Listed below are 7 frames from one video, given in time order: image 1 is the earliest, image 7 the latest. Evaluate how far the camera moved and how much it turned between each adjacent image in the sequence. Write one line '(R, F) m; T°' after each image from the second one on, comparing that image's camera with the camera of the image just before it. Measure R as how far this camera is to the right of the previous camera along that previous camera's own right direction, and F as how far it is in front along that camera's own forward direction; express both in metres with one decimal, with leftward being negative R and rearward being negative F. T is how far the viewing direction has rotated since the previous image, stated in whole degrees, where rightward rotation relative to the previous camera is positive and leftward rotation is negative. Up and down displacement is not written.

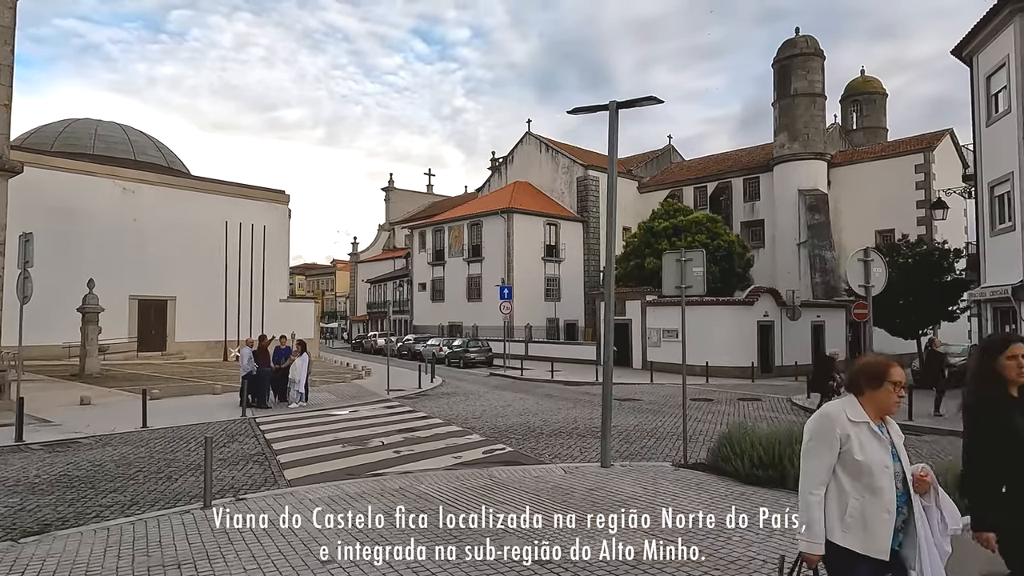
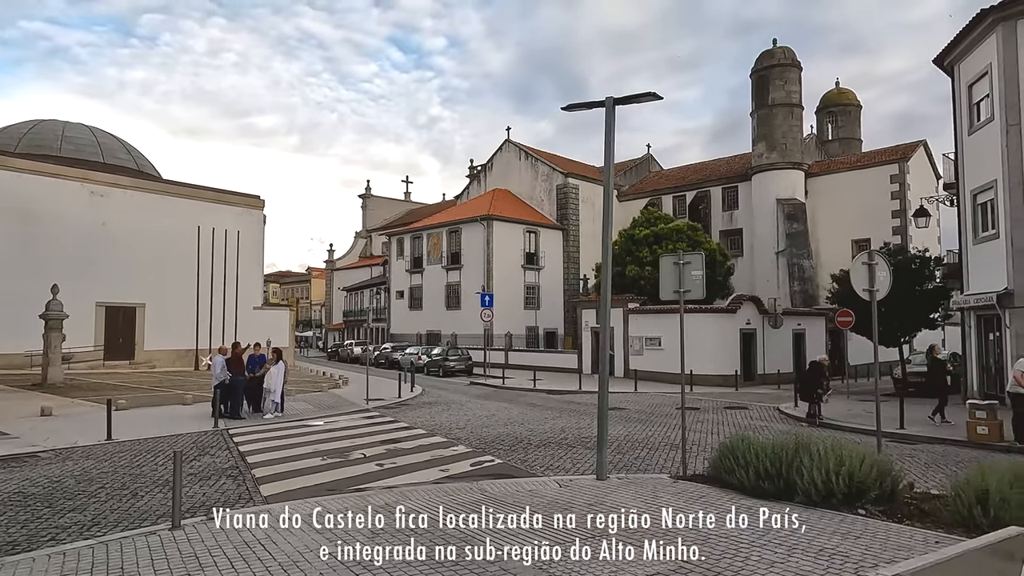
(-0.2, +0.5) m; +2°
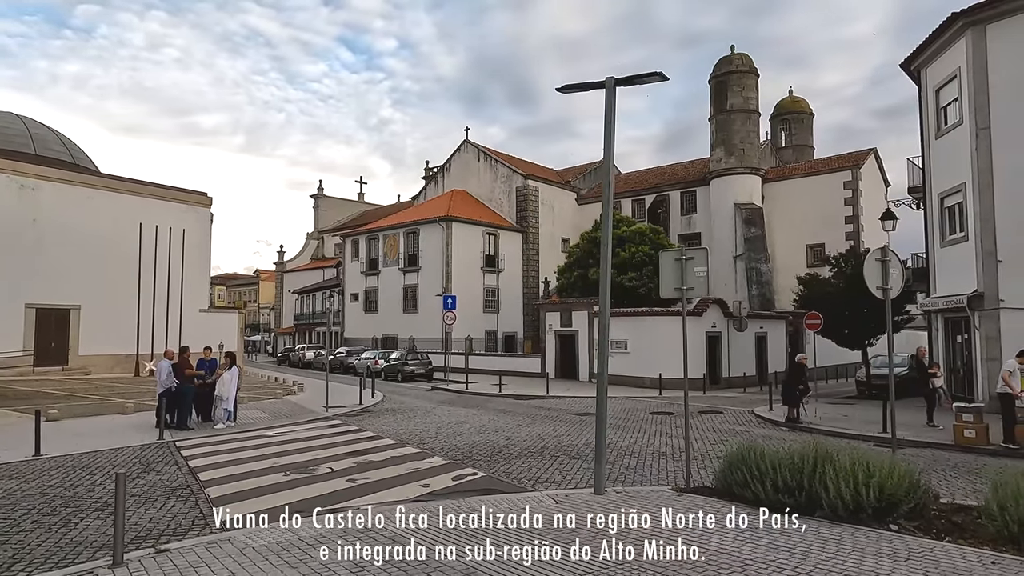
(-0.5, +0.9) m; +4°
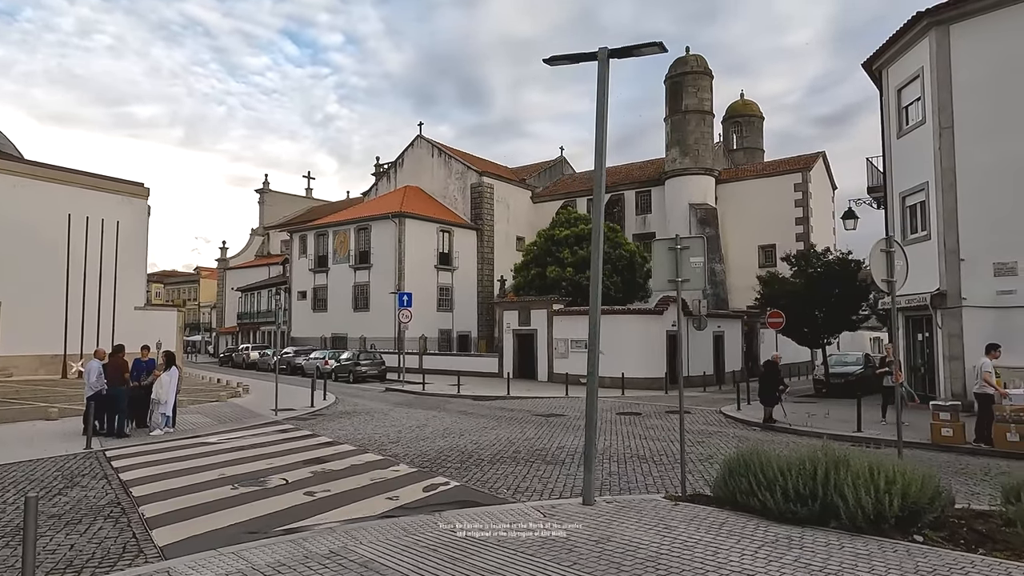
(-0.4, +0.9) m; +4°
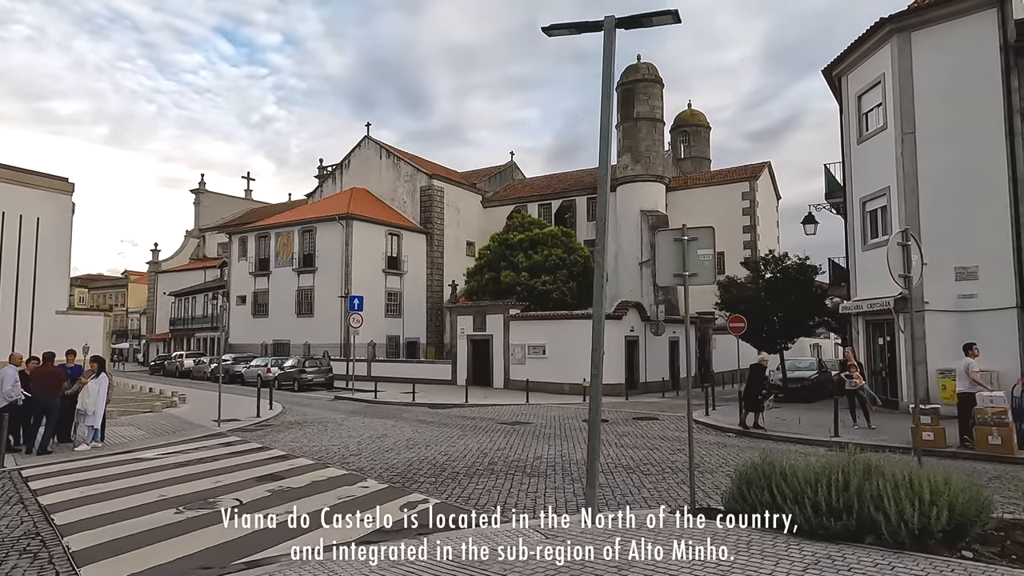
(-0.6, +0.9) m; +5°
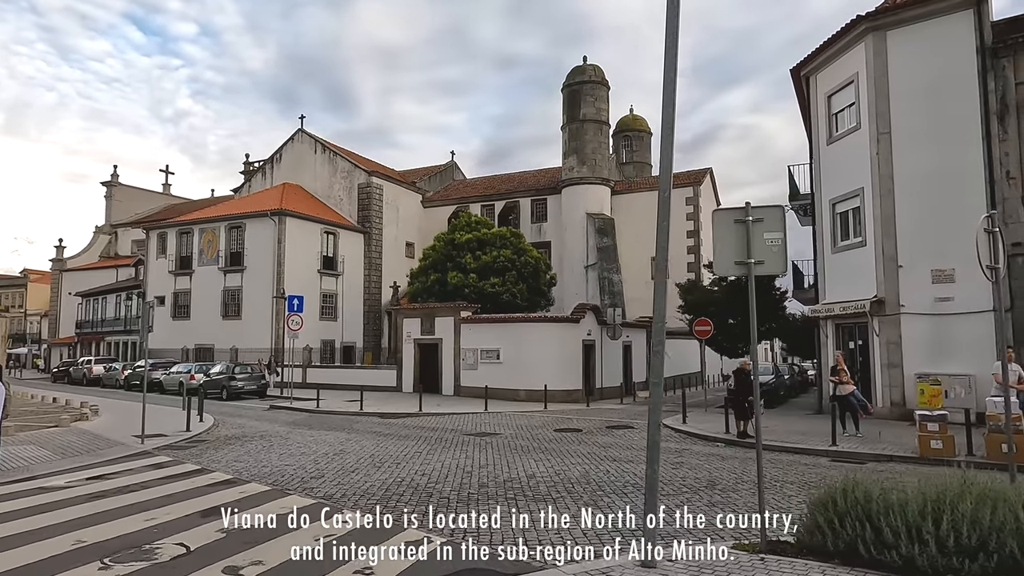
(-1.0, +1.5) m; +6°
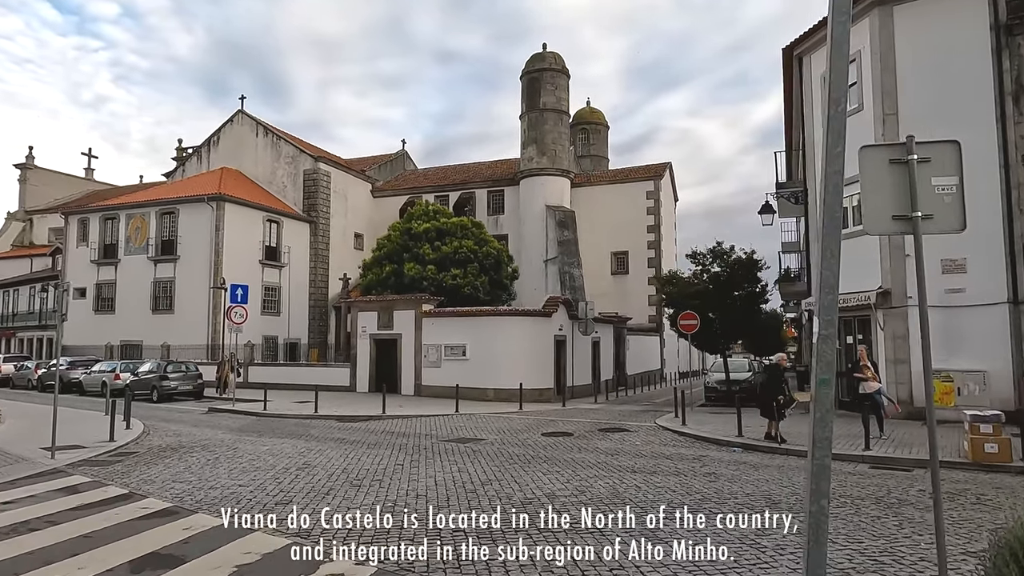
(-1.0, +2.0) m; +5°
